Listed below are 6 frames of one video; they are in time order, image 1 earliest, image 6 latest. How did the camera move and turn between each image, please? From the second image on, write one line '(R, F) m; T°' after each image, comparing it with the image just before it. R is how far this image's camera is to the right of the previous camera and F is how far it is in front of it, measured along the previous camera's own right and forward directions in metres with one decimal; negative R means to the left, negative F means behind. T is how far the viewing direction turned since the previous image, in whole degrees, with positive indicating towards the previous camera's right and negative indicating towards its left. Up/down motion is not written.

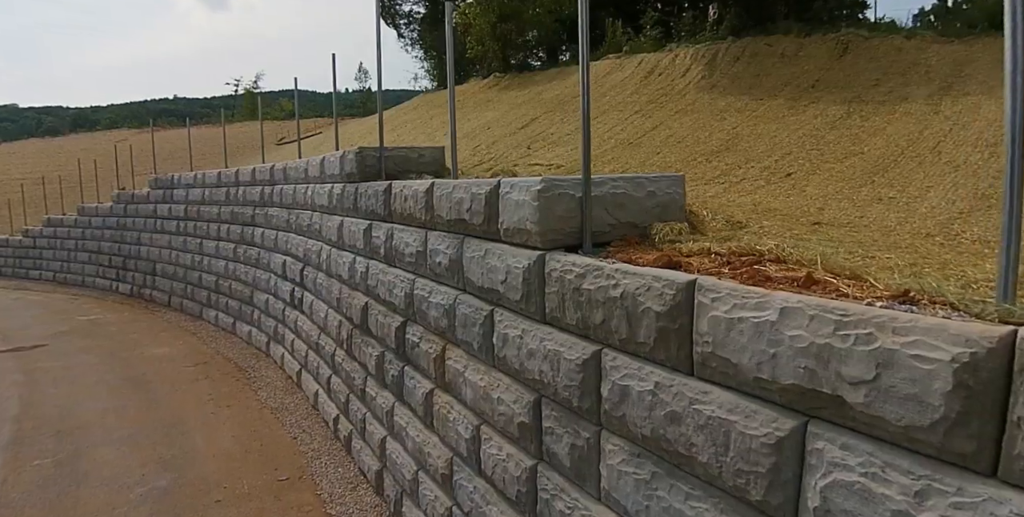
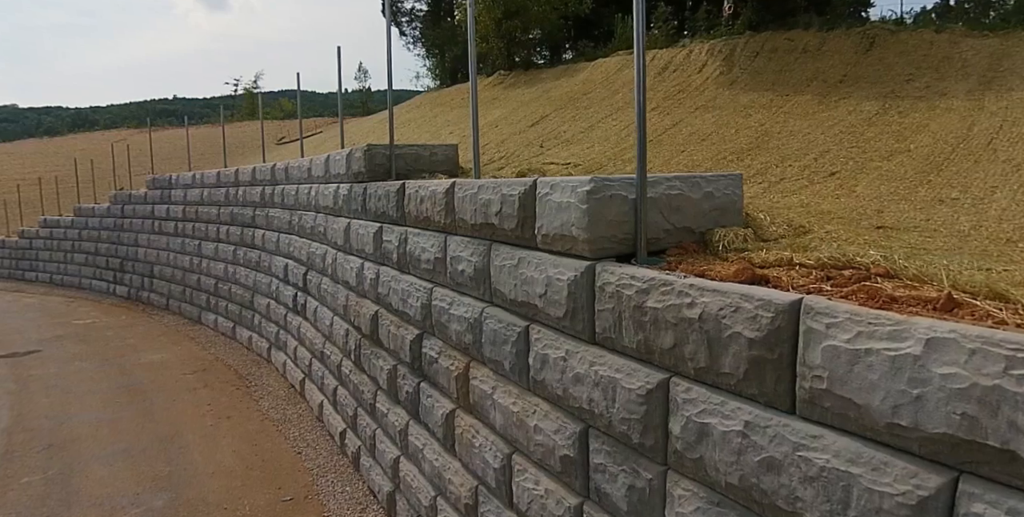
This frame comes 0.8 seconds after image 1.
(-0.2, +0.3) m; 0°
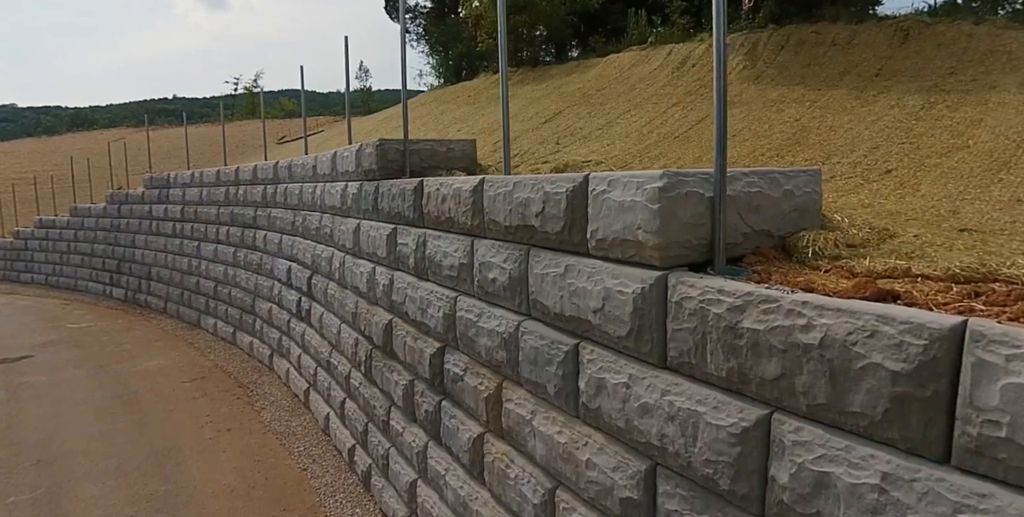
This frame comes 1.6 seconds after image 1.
(-0.2, +0.3) m; 0°
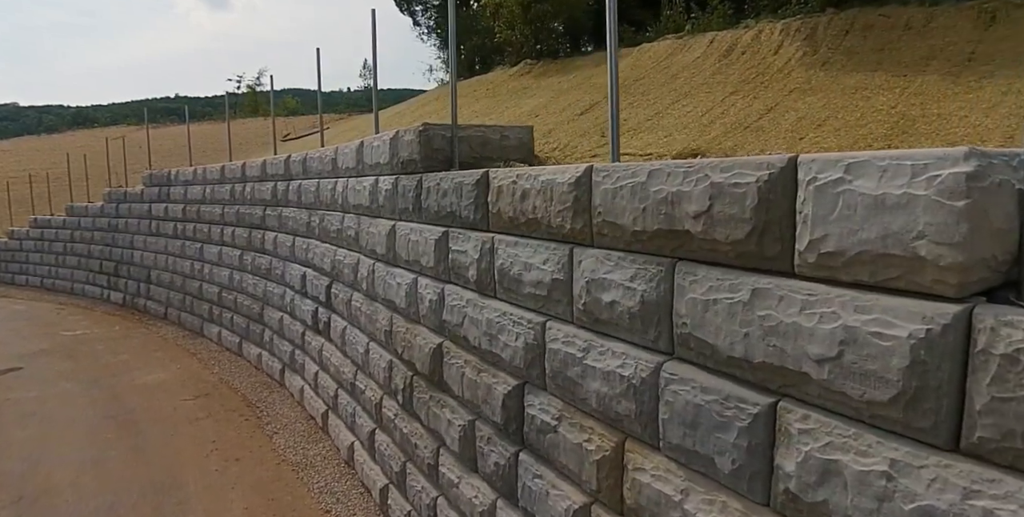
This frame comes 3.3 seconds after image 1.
(-0.4, +0.6) m; 0°
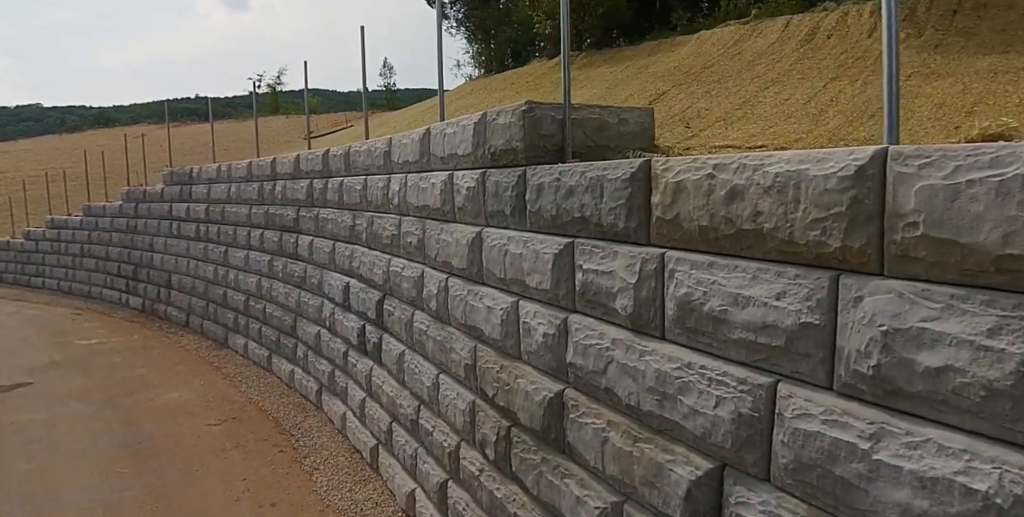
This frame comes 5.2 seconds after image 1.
(-0.5, +0.7) m; -1°
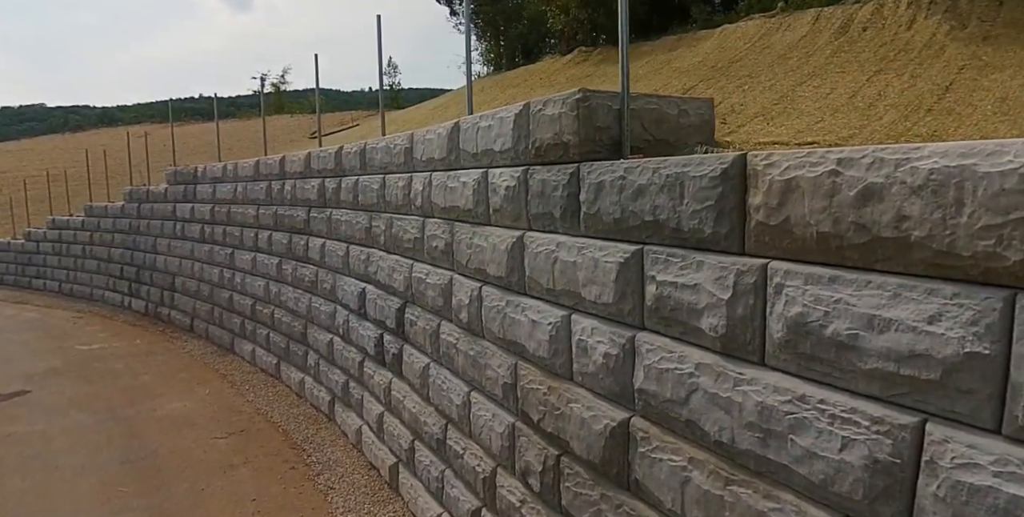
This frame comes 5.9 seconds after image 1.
(-0.2, +0.3) m; 0°
